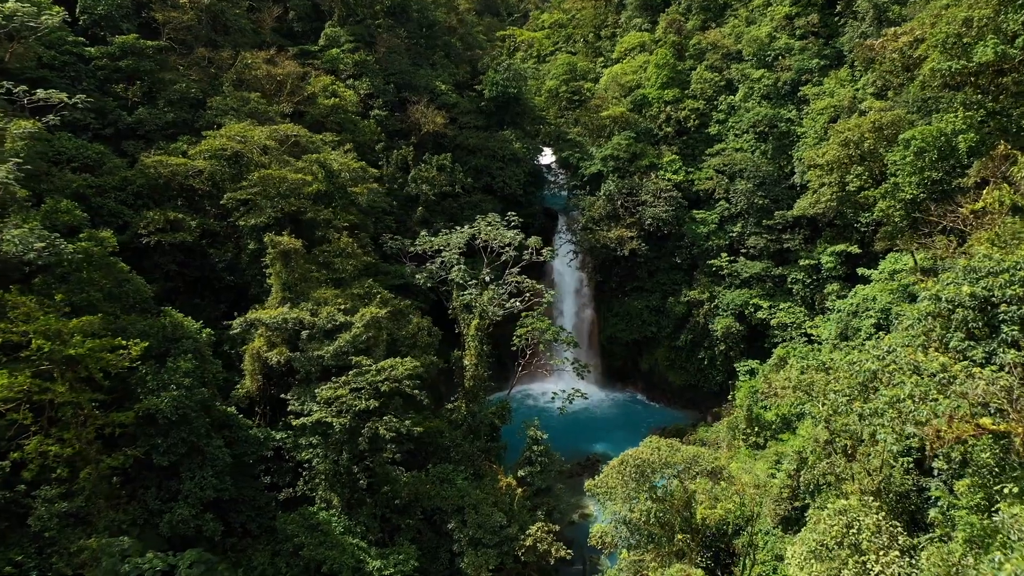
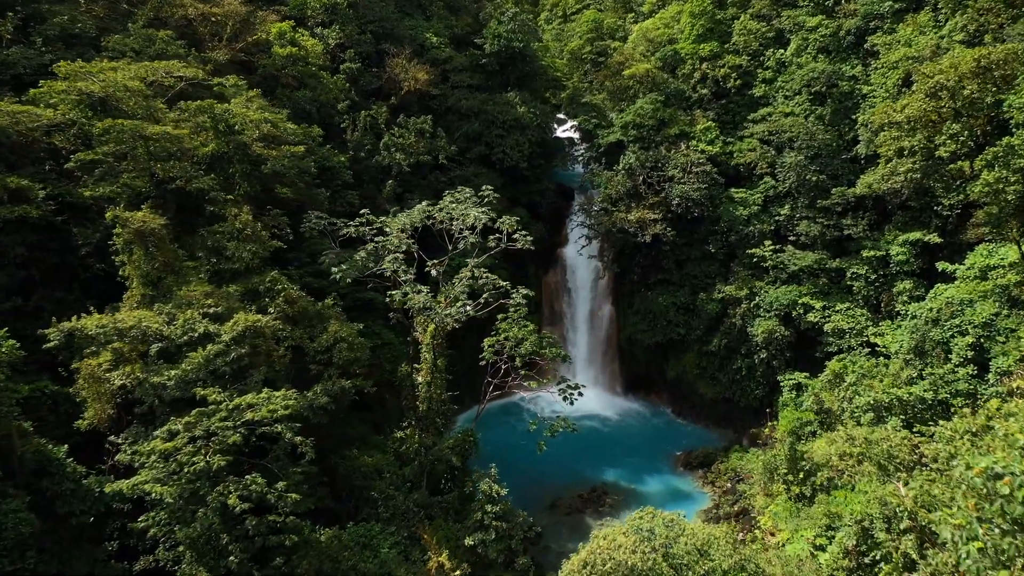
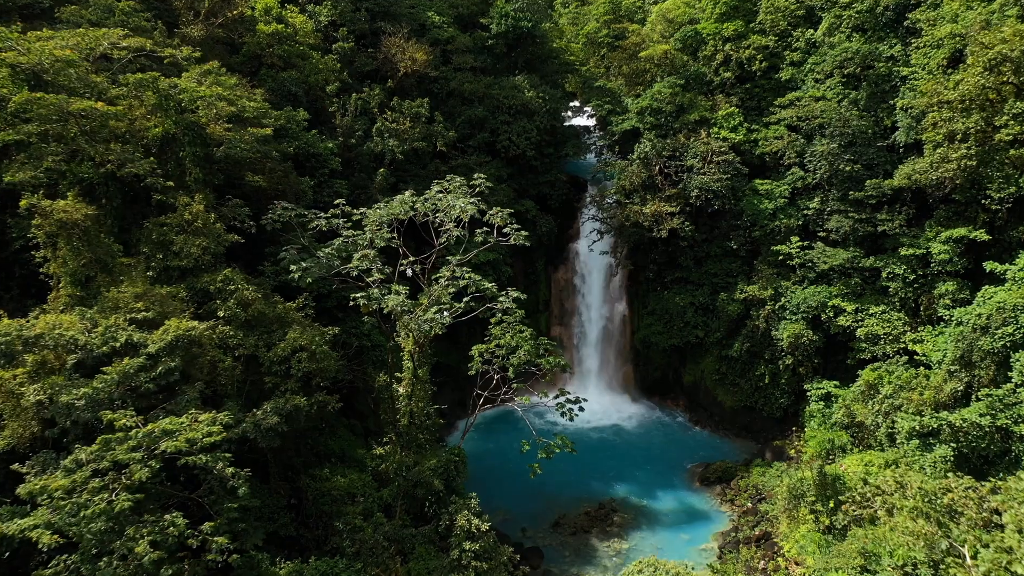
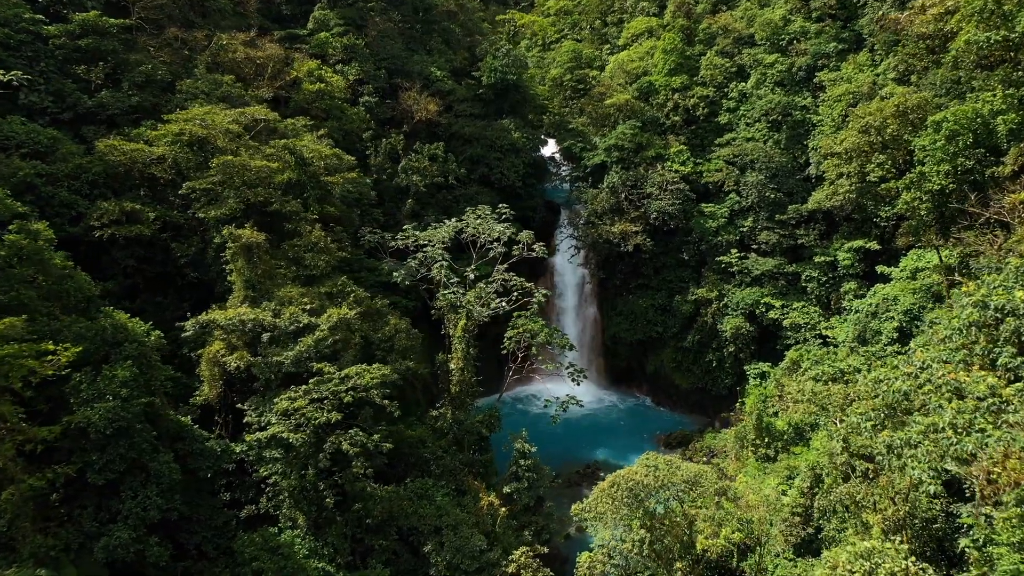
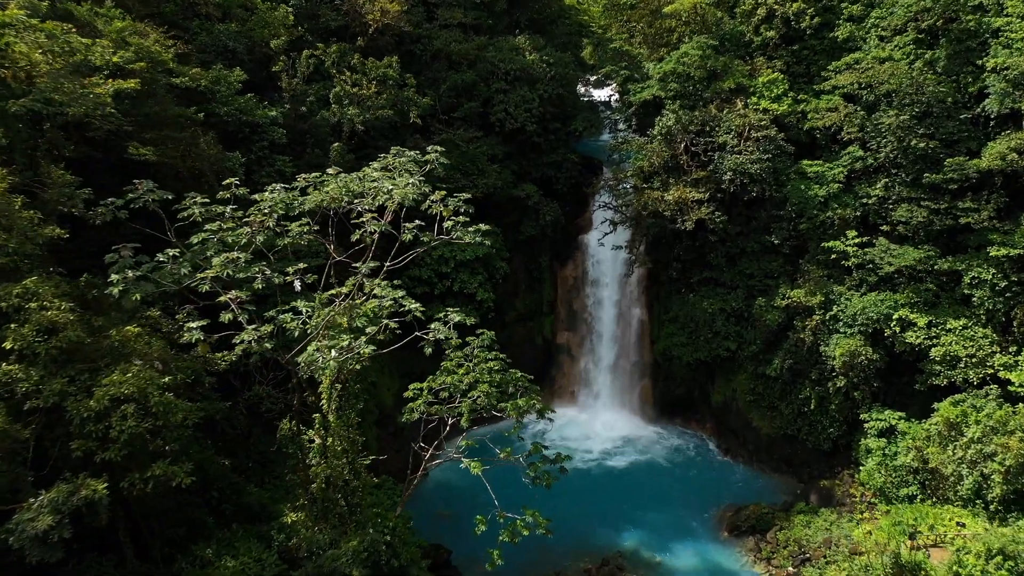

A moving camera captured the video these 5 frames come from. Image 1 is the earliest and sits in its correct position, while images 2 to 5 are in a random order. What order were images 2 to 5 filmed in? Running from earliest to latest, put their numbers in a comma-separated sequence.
4, 2, 3, 5
